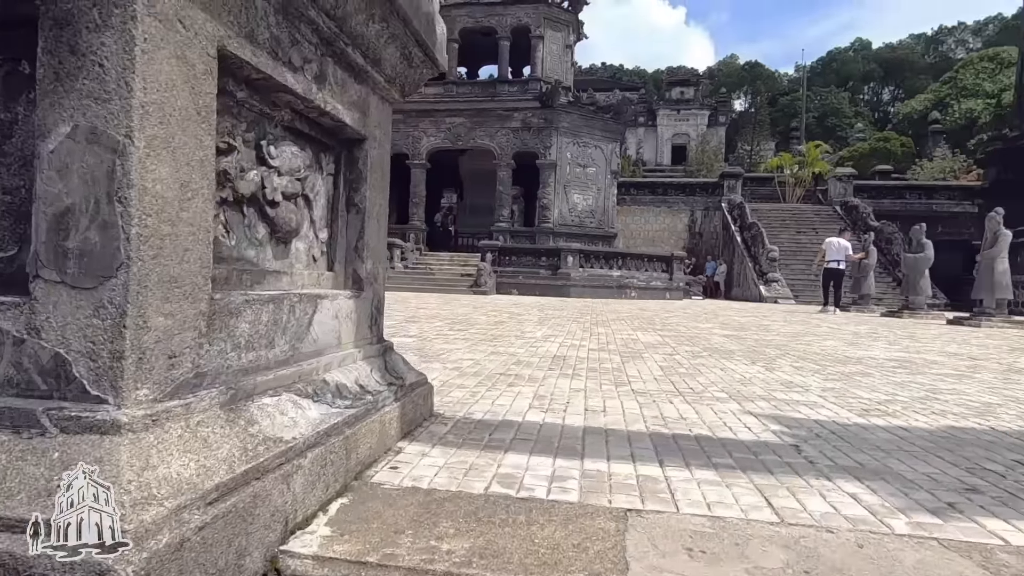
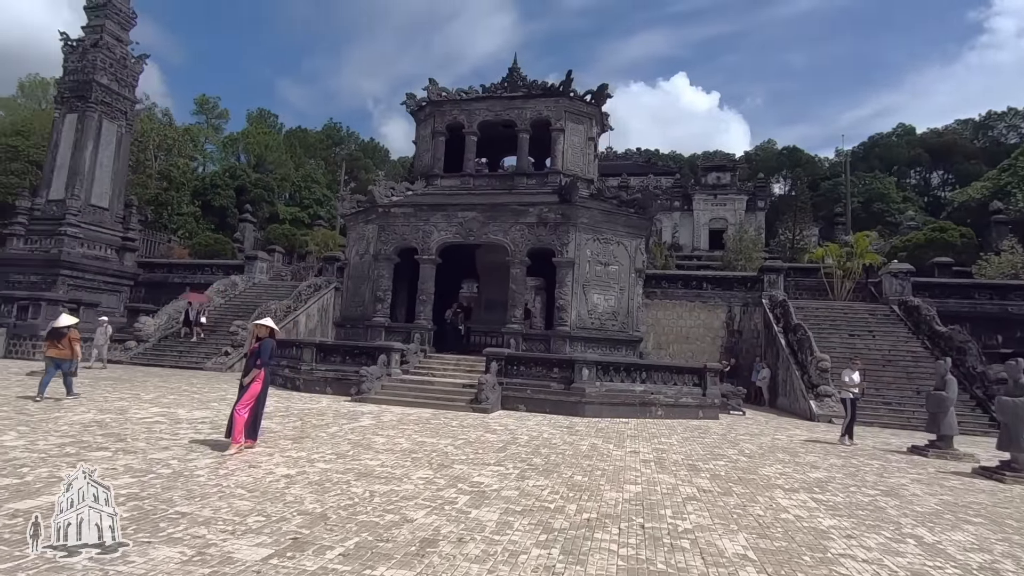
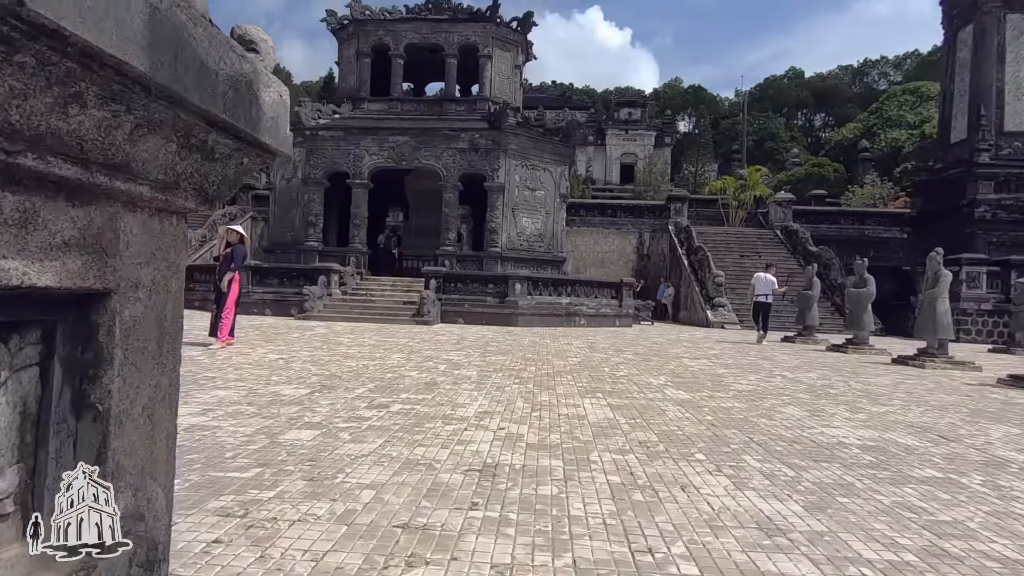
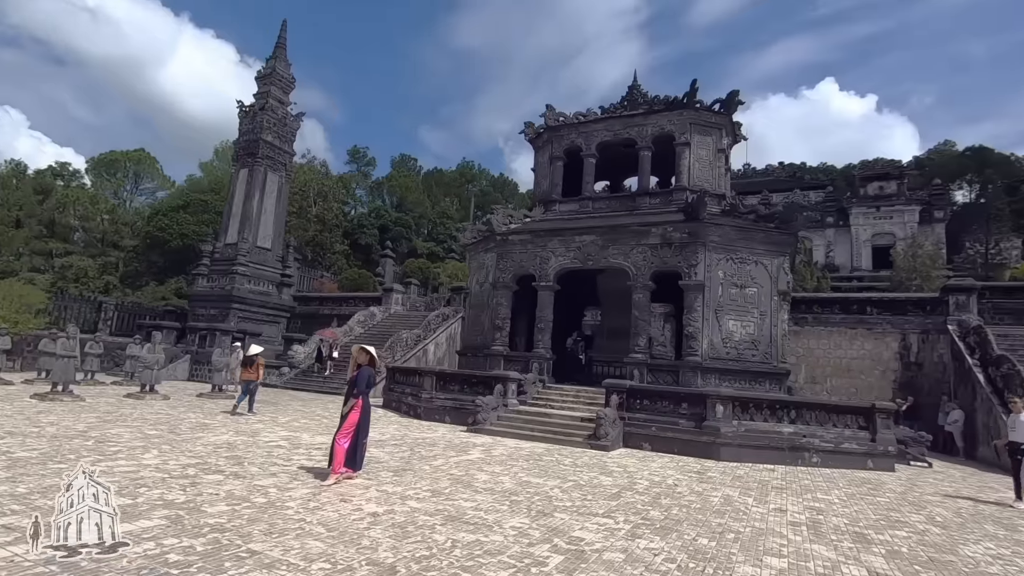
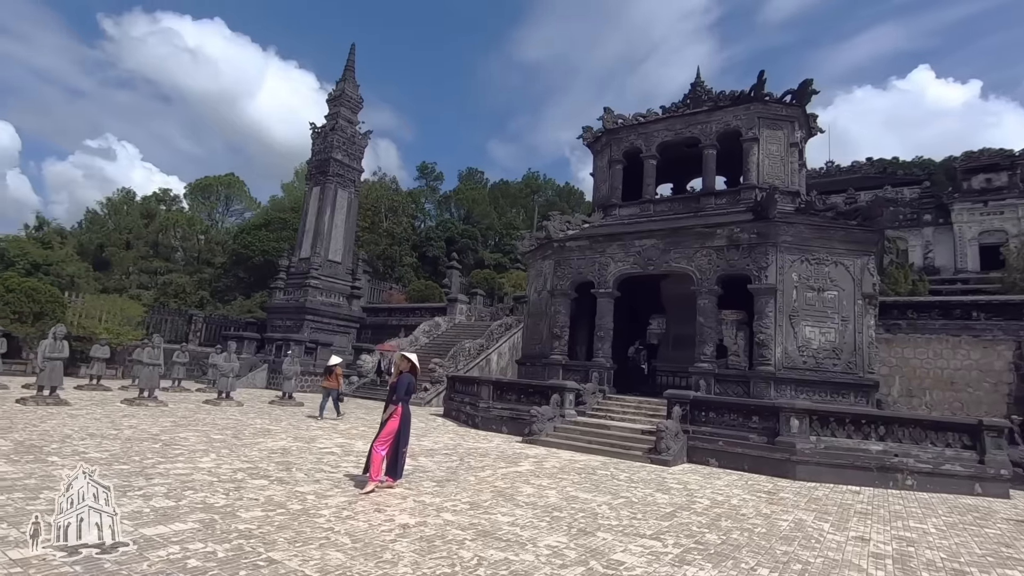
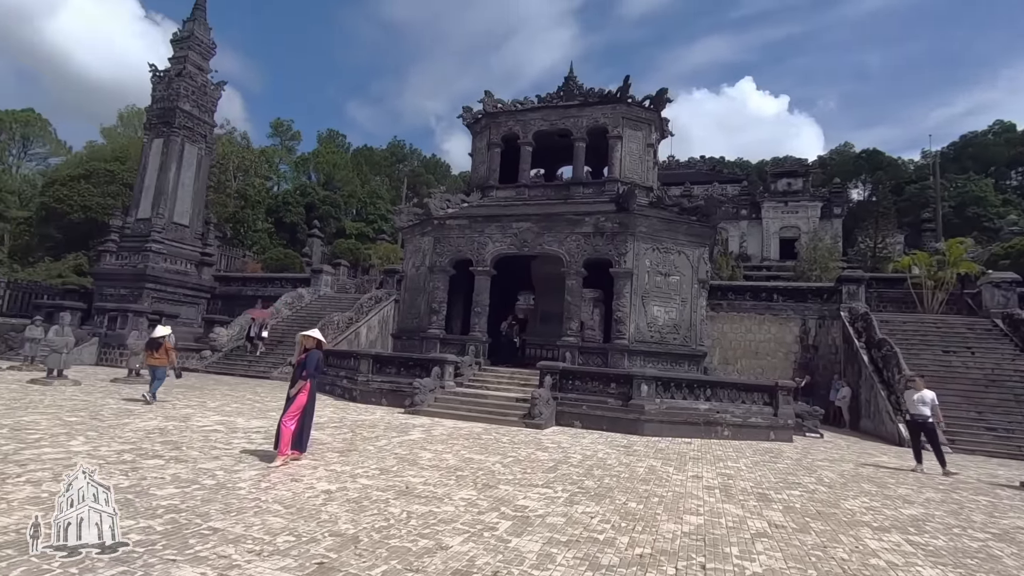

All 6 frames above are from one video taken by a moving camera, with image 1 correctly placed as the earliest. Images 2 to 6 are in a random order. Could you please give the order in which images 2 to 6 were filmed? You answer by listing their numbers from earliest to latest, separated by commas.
3, 2, 6, 4, 5
